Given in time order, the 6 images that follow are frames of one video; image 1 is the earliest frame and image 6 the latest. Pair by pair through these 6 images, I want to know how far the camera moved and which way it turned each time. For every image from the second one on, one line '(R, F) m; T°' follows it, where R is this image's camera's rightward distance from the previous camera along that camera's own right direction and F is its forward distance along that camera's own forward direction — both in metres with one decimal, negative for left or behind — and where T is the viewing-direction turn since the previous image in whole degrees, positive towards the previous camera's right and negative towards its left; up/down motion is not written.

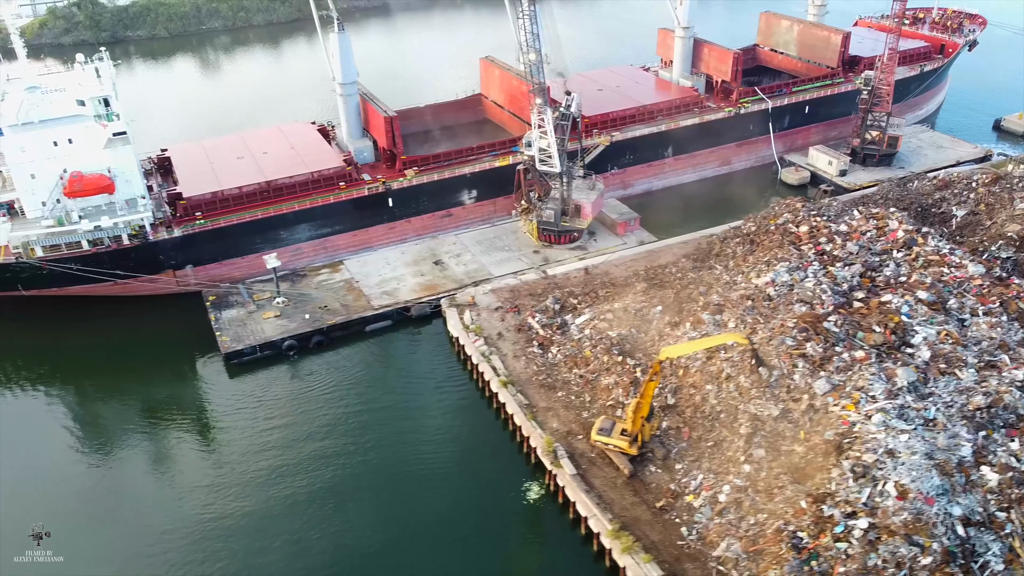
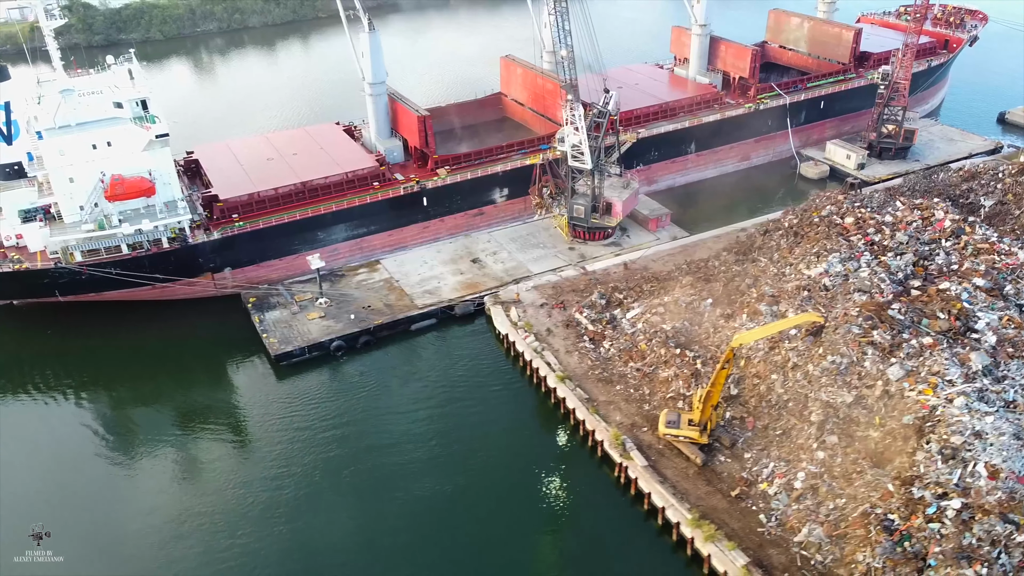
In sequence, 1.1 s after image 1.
(-2.5, -0.1) m; +2°
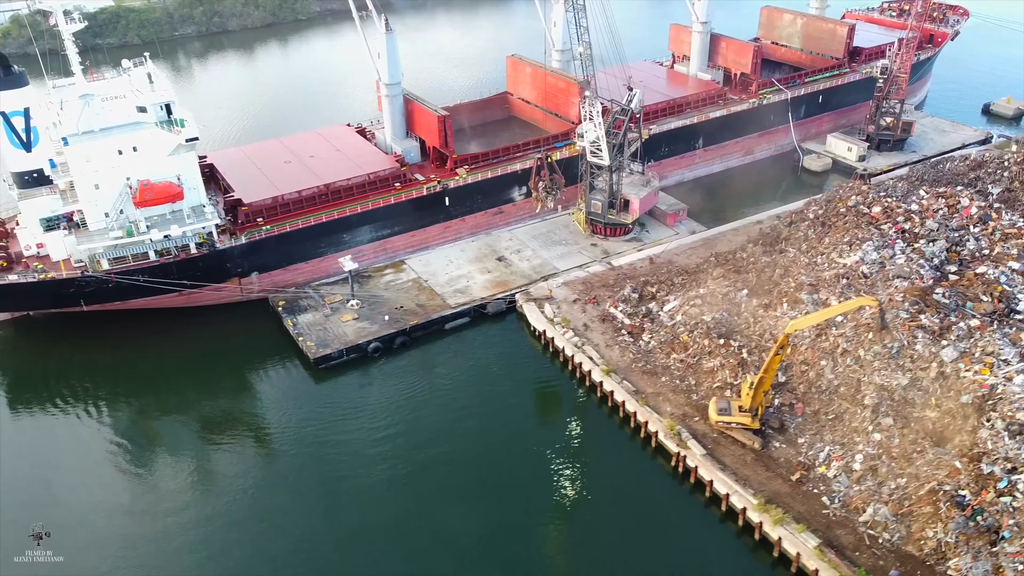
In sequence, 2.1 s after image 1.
(-2.5, -0.1) m; +2°
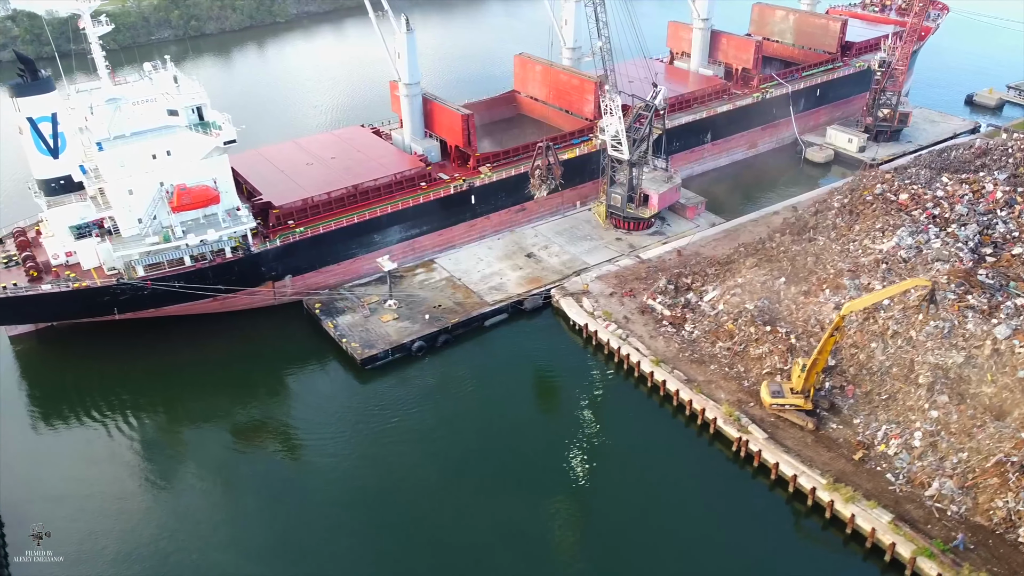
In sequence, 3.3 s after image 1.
(-2.8, -0.1) m; +3°
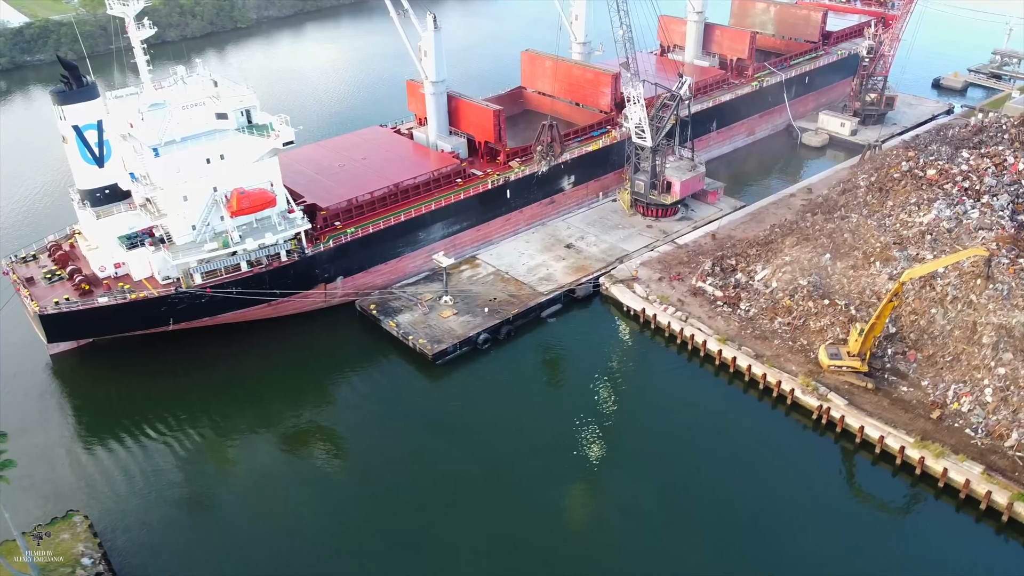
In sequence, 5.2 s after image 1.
(-4.4, -0.1) m; +4°
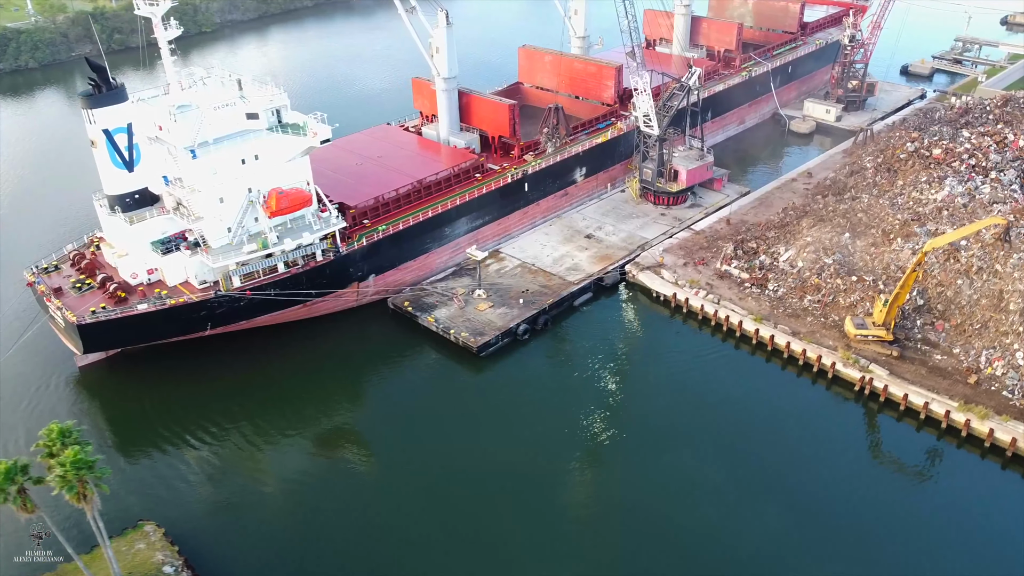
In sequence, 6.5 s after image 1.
(-3.1, -0.1) m; +4°
